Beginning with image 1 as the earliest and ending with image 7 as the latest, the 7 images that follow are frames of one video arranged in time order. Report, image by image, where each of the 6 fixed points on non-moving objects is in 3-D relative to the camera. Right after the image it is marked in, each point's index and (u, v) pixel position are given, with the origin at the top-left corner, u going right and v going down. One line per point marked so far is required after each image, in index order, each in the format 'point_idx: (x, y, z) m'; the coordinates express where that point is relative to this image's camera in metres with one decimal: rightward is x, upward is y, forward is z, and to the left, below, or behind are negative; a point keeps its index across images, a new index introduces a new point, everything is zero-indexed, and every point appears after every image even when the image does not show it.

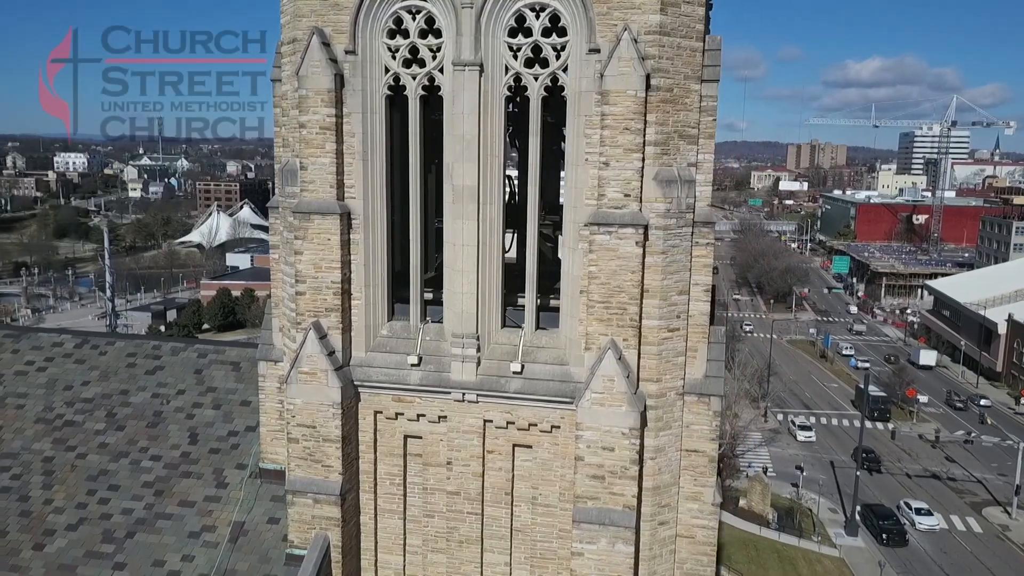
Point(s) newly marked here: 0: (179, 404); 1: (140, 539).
0: (-6.2, -2.1, +13.5) m
1: (-5.7, -3.8, +11.2) m
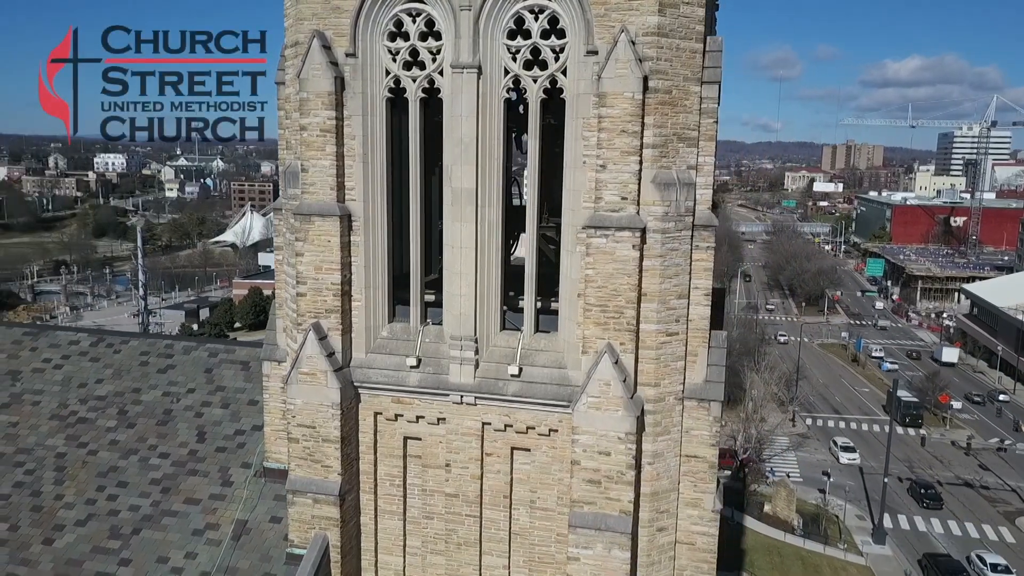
0: (-6.1, -2.1, +13.7) m
1: (-5.7, -3.8, +11.3) m
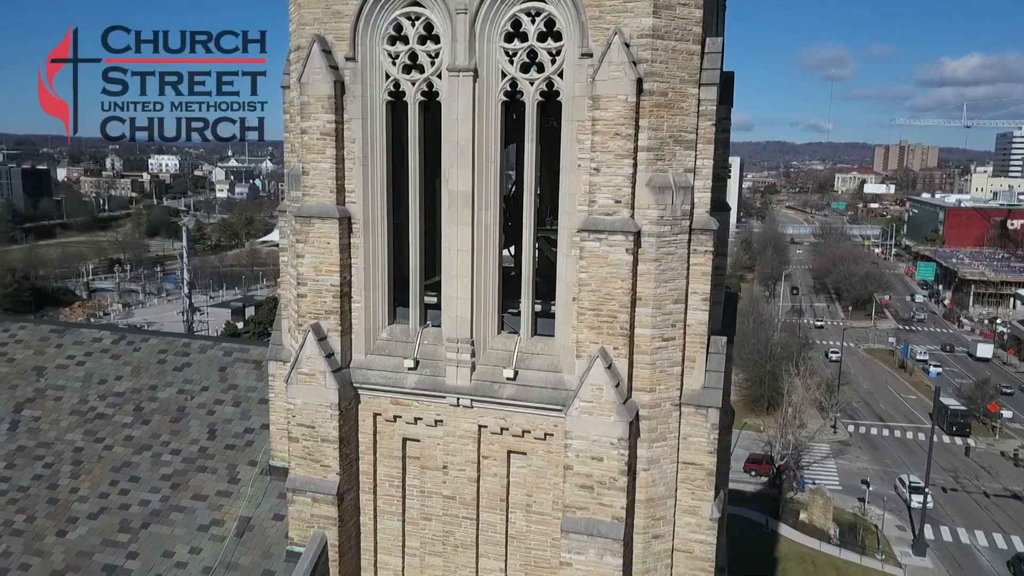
0: (-5.9, -2.1, +14.0) m
1: (-5.7, -3.8, +11.6) m
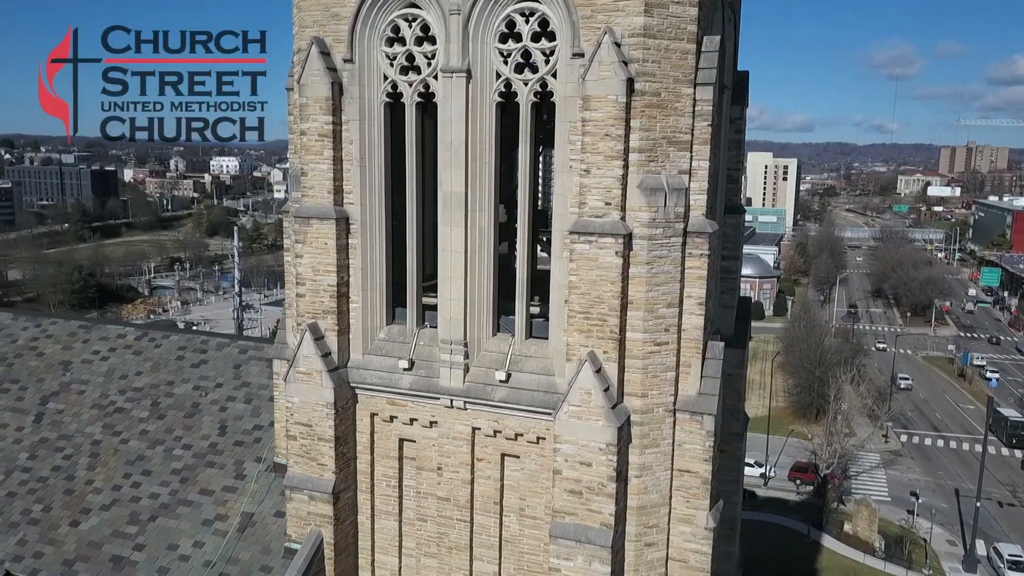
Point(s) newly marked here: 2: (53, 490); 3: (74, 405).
0: (-5.8, -2.1, +14.2) m
1: (-5.7, -3.8, +11.8) m
2: (-8.1, -3.6, +12.9) m
3: (-8.9, -2.4, +14.7) m
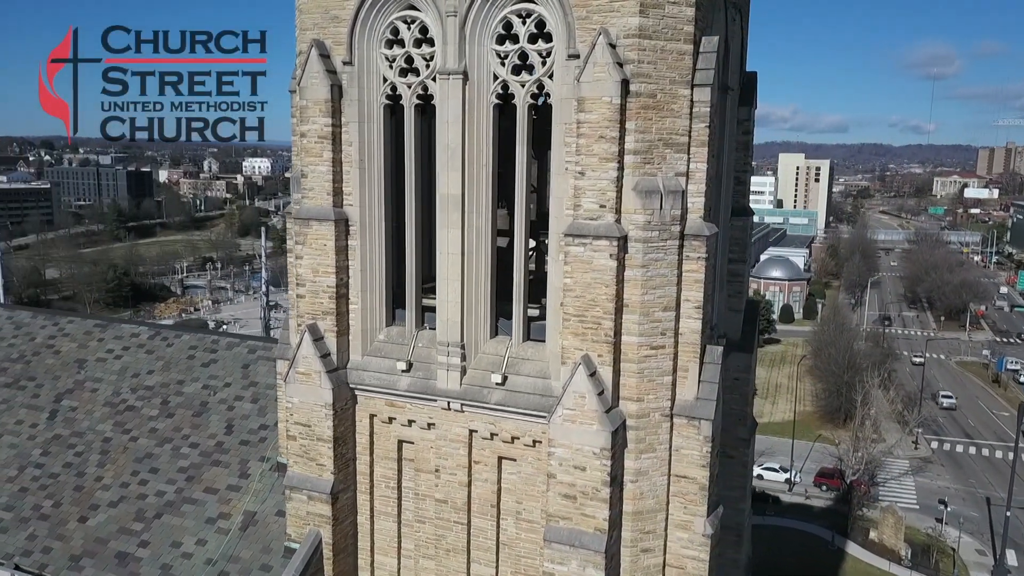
0: (-5.7, -2.1, +14.4) m
1: (-5.7, -3.8, +12.0) m
2: (-8.0, -3.5, +13.1) m
3: (-8.7, -2.4, +15.0) m
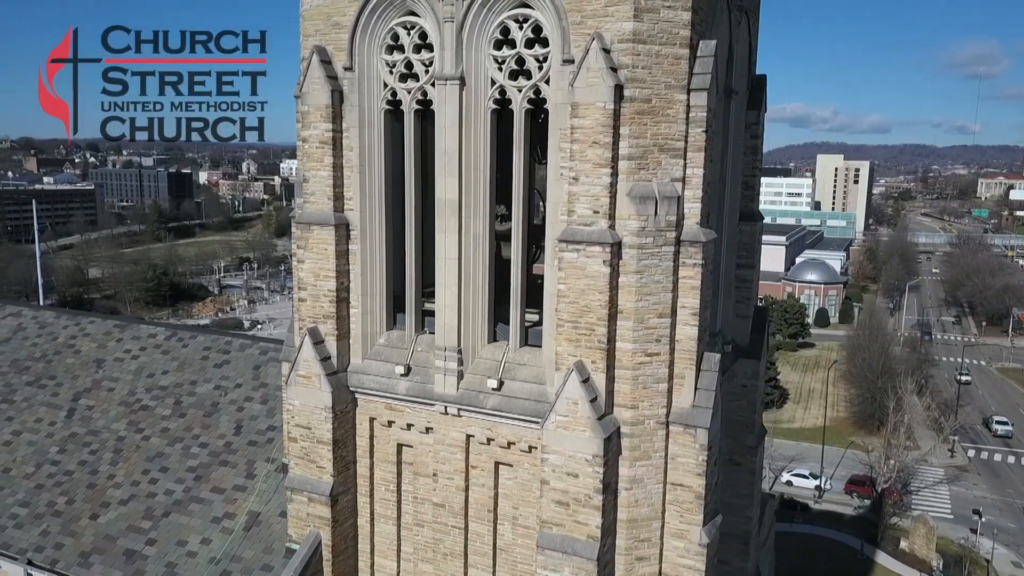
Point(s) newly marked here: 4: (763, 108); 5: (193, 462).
0: (-5.5, -2.2, +14.6) m
1: (-5.7, -3.9, +12.2) m
2: (-8.0, -3.6, +13.4) m
3: (-8.6, -2.4, +15.3) m
4: (+4.3, +3.1, +12.5) m
5: (-5.8, -3.2, +13.2) m
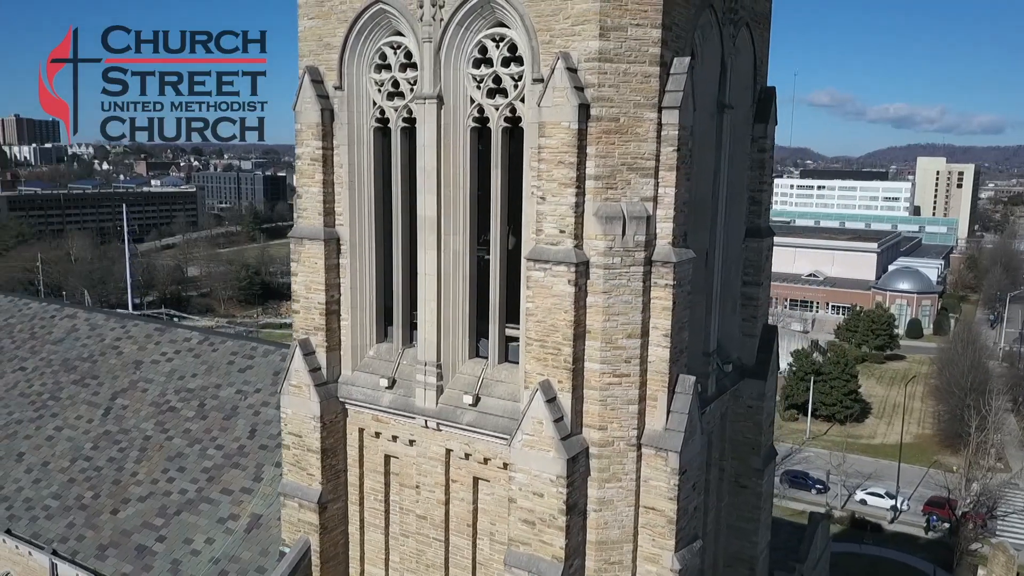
0: (-5.4, -2.3, +15.1) m
1: (-5.7, -4.0, +12.8) m
2: (-7.9, -3.7, +14.2) m
3: (-8.3, -2.5, +16.2) m
4: (+4.3, +2.8, +12.2) m
5: (-5.8, -3.3, +13.8) m
